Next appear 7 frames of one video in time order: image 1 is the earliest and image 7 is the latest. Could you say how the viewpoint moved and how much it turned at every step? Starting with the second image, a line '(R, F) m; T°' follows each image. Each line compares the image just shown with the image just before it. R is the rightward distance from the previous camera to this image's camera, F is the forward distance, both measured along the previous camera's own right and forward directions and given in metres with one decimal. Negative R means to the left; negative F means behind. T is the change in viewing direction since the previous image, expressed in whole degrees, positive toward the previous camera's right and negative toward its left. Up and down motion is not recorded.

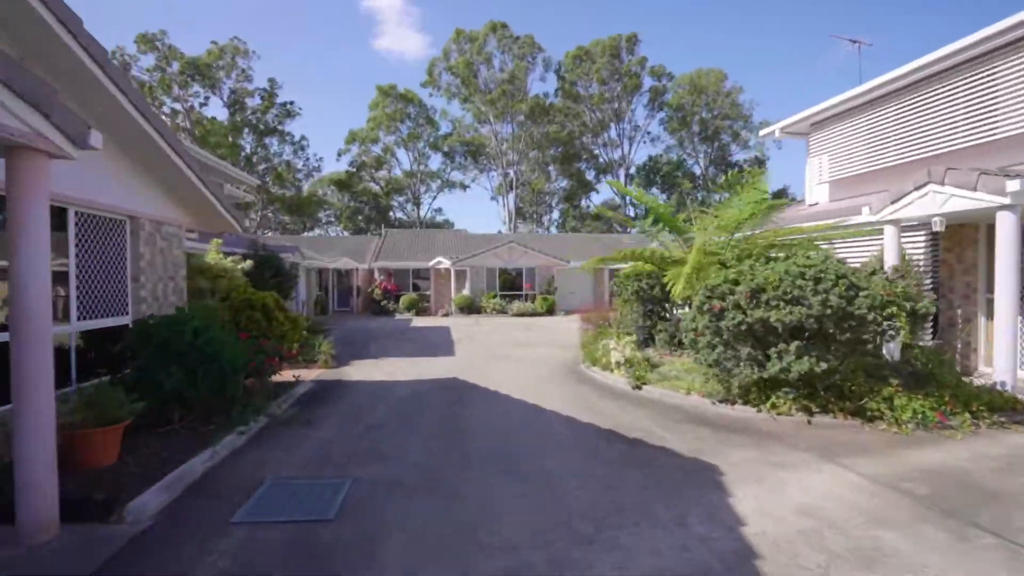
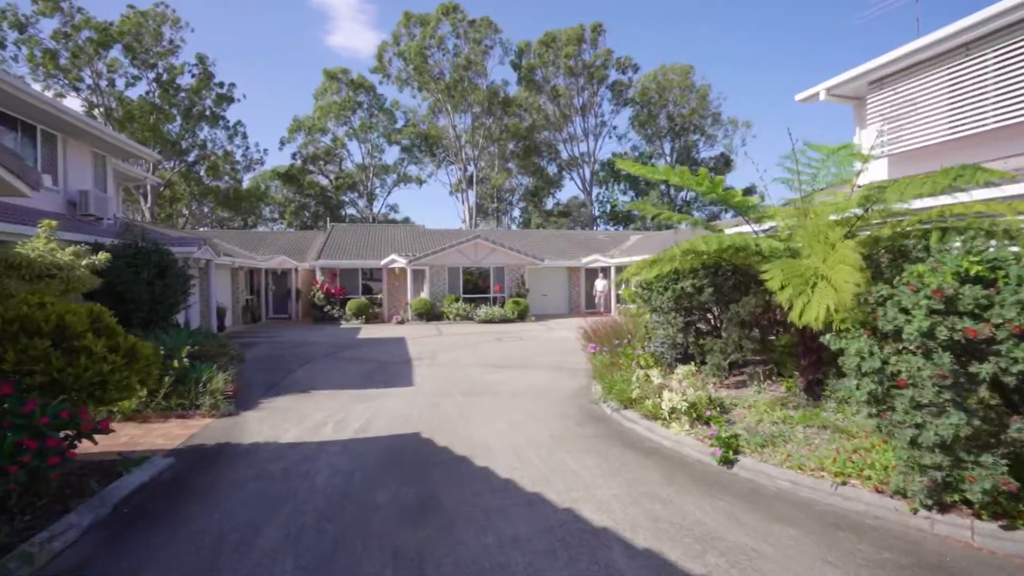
(-0.5, +3.8) m; +5°
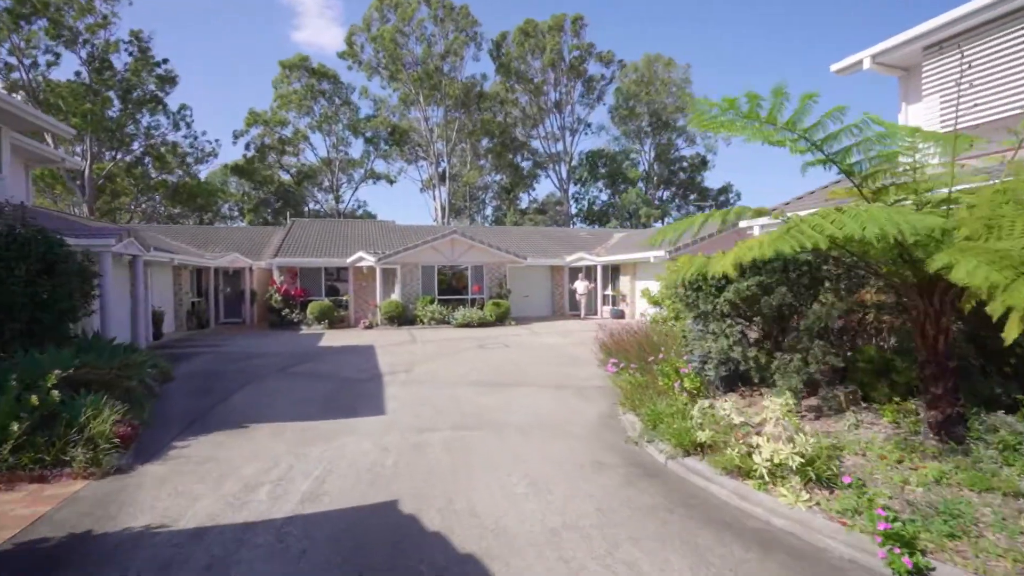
(-0.5, +2.2) m; +3°
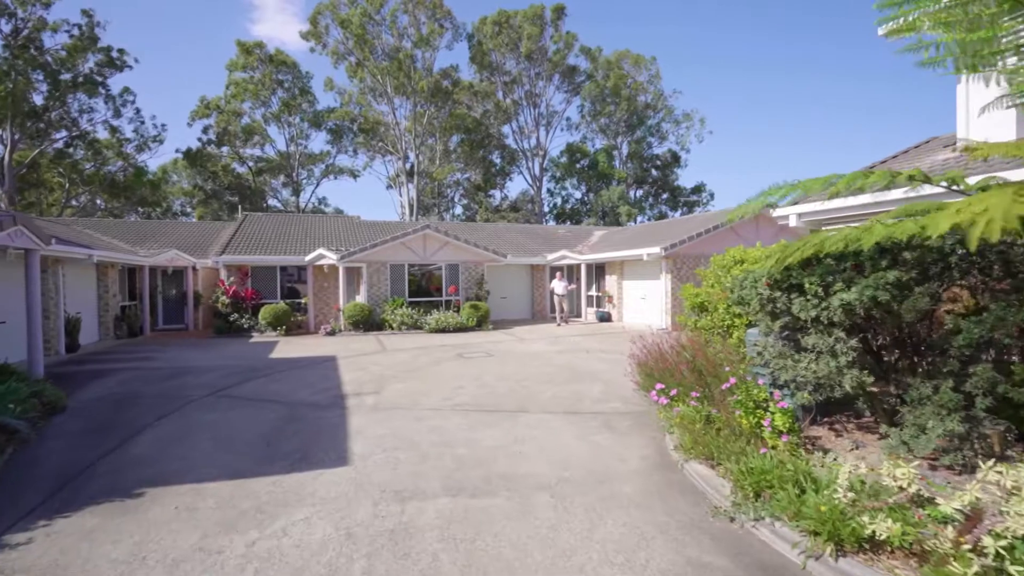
(-0.5, +2.2) m; +4°
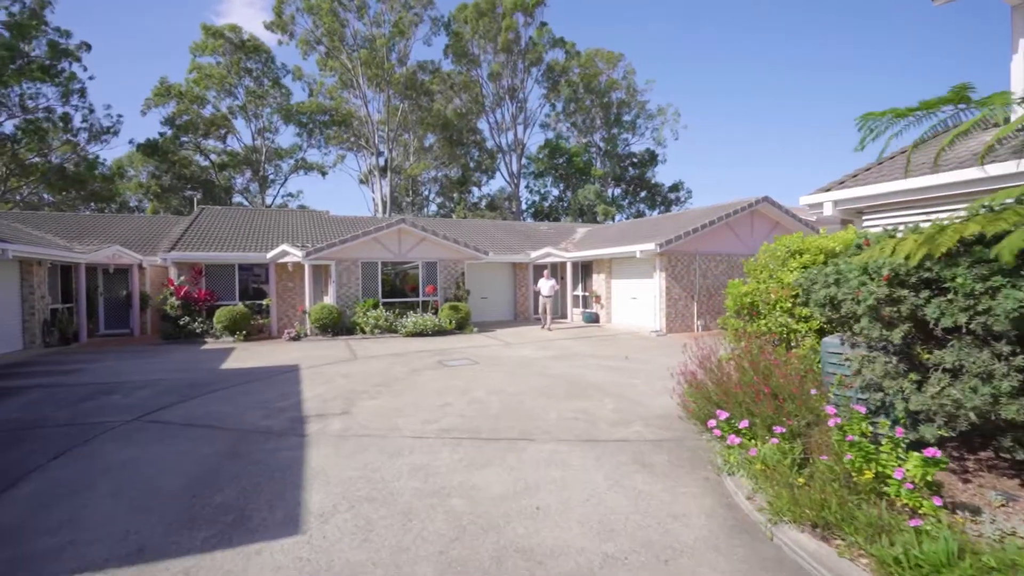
(-0.4, +1.6) m; +3°
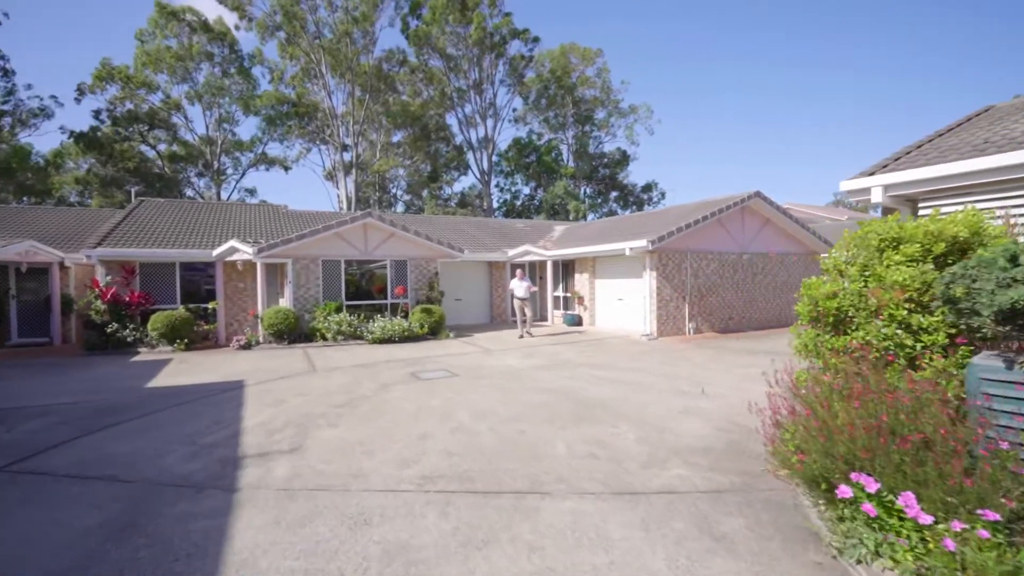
(-0.4, +1.7) m; +4°
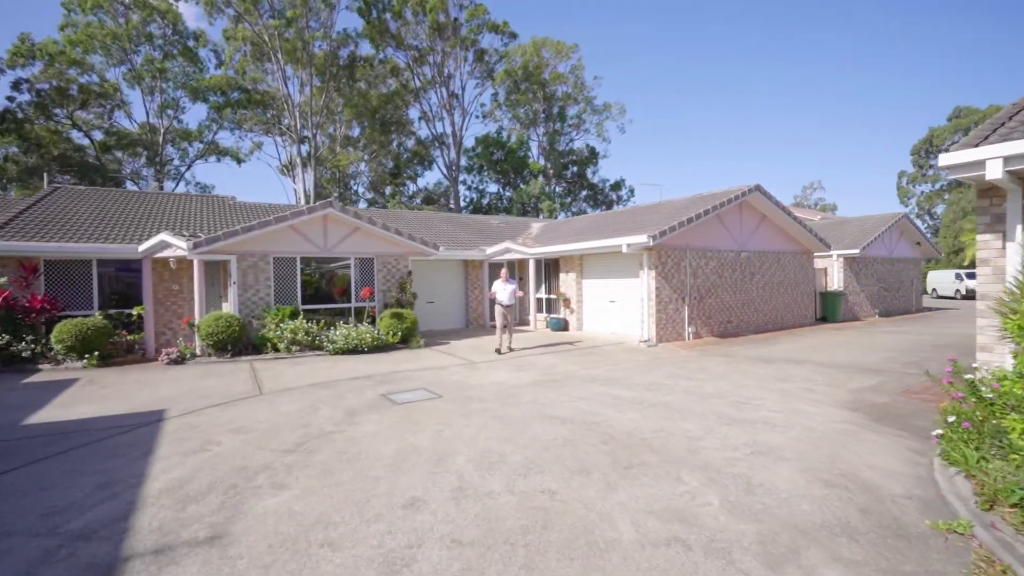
(-0.6, +2.1) m; +4°
